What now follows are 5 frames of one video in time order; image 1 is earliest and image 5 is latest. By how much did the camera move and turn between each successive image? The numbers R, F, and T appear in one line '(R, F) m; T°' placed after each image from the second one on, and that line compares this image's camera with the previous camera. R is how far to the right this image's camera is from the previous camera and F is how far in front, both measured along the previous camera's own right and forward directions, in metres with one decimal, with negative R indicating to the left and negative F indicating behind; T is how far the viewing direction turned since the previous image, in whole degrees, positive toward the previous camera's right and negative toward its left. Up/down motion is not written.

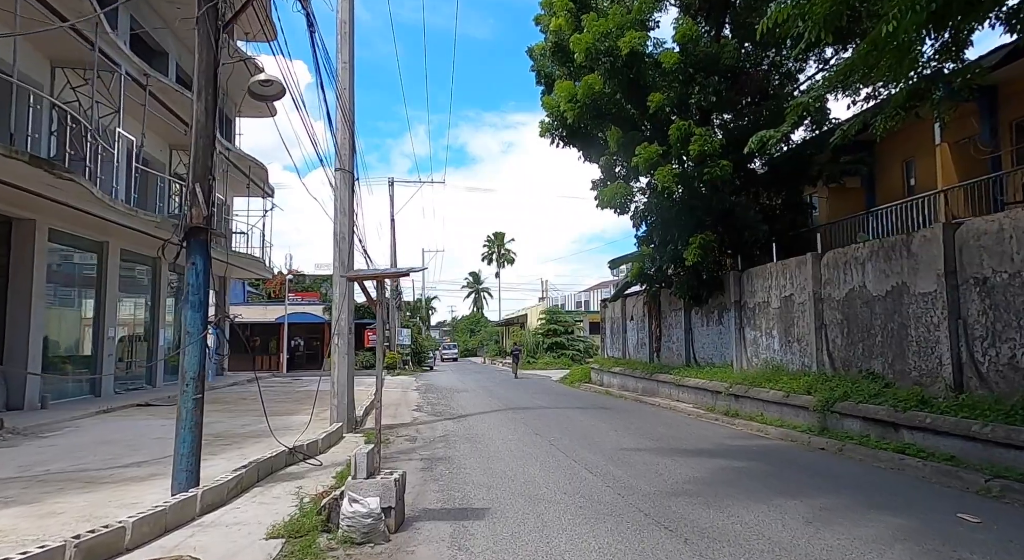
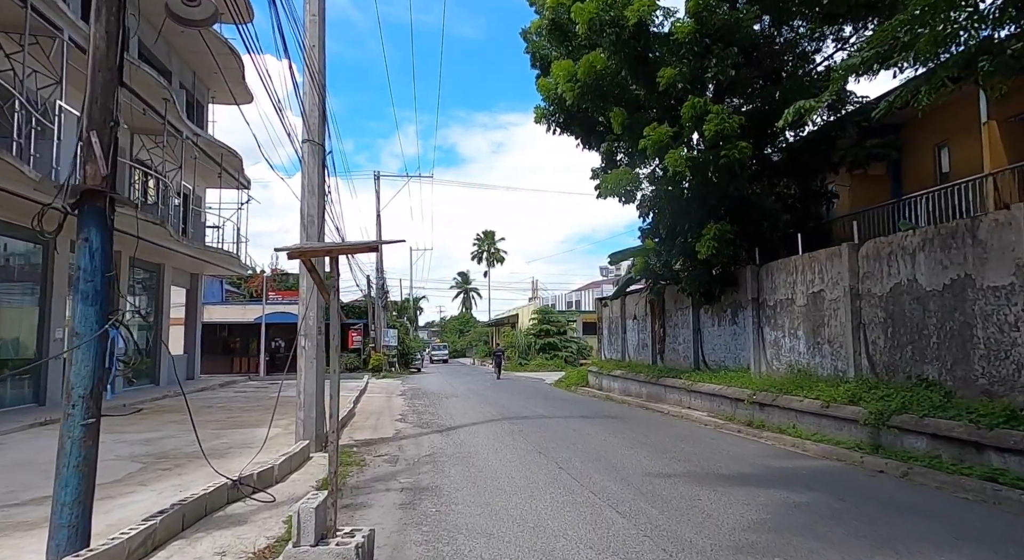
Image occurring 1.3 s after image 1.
(-0.1, +1.5) m; +1°
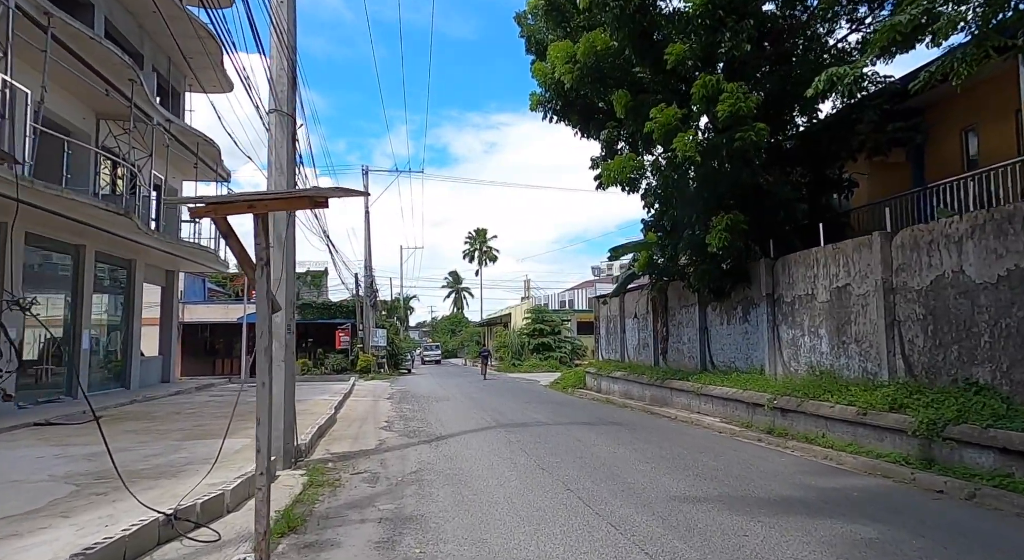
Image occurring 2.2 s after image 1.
(-0.1, +1.1) m; +1°
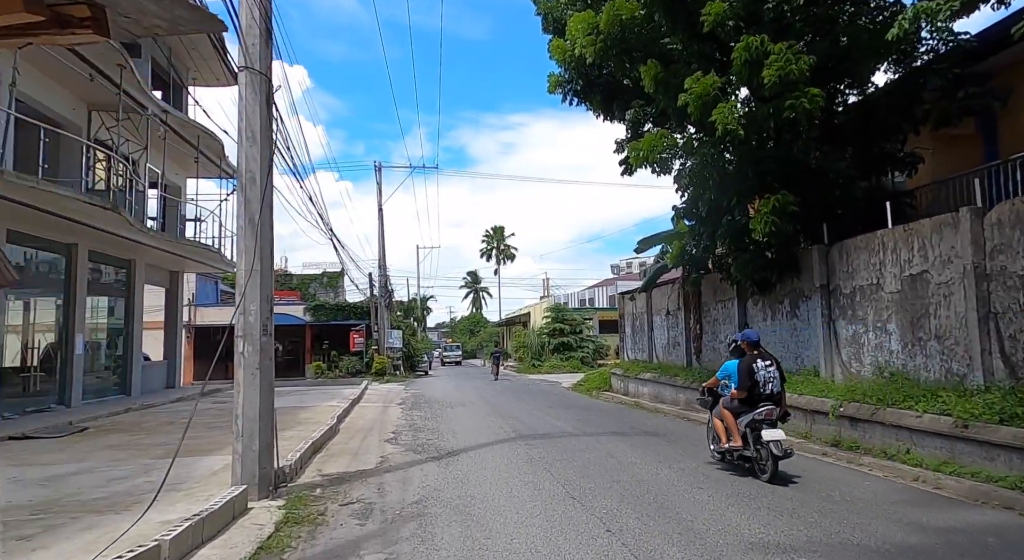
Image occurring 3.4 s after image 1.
(0.0, +1.4) m; -2°
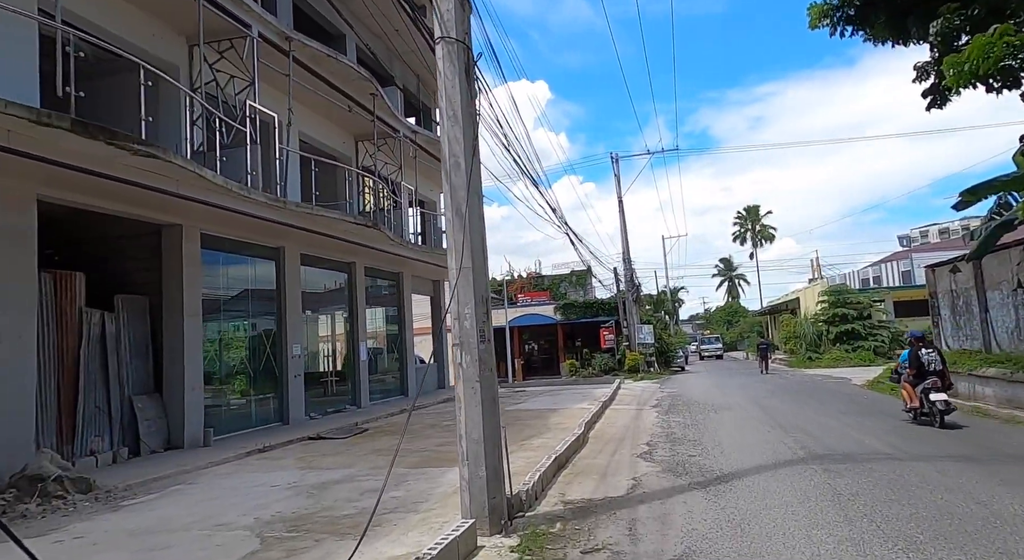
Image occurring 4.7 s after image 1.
(-0.2, +1.5) m; -22°
